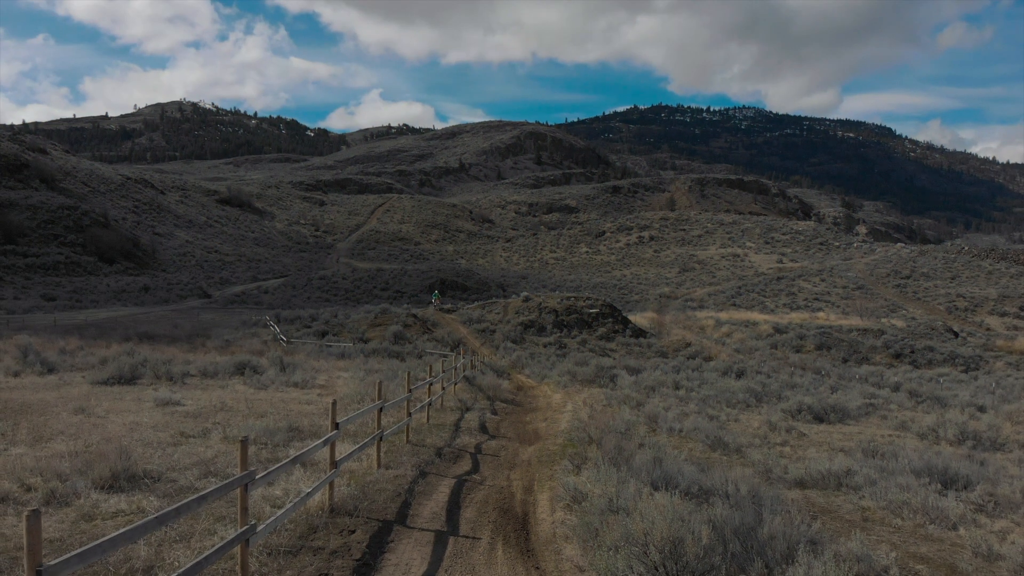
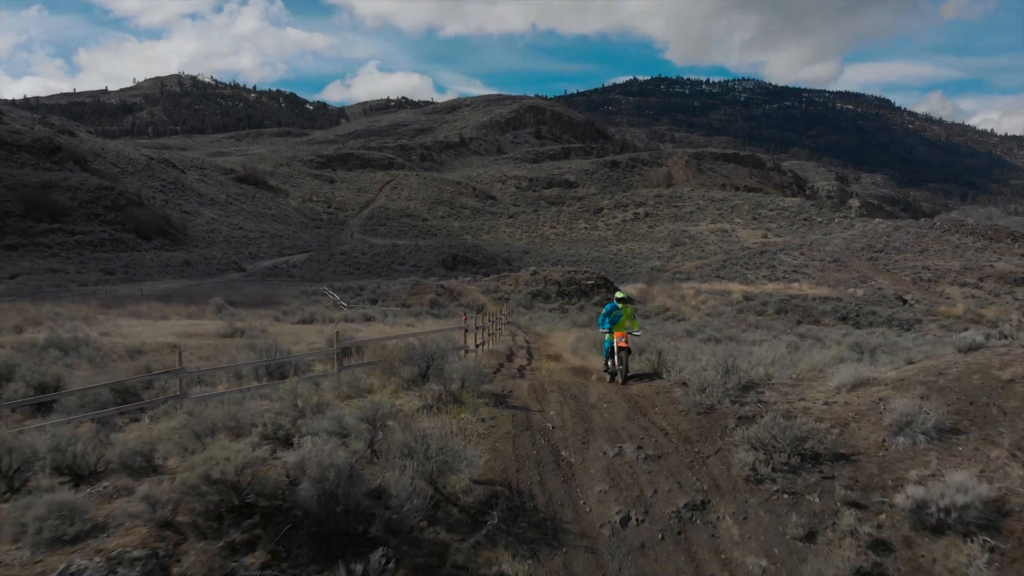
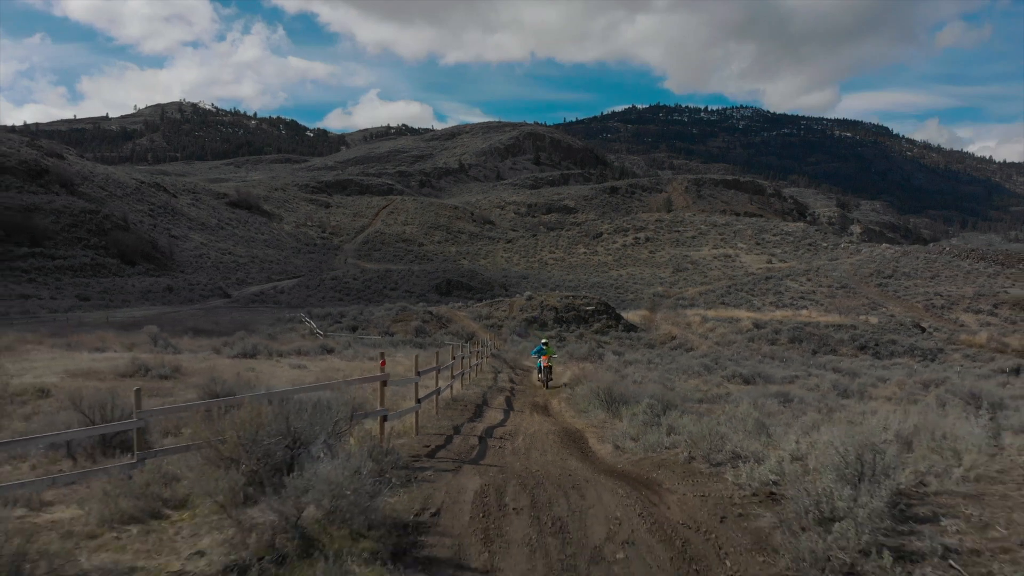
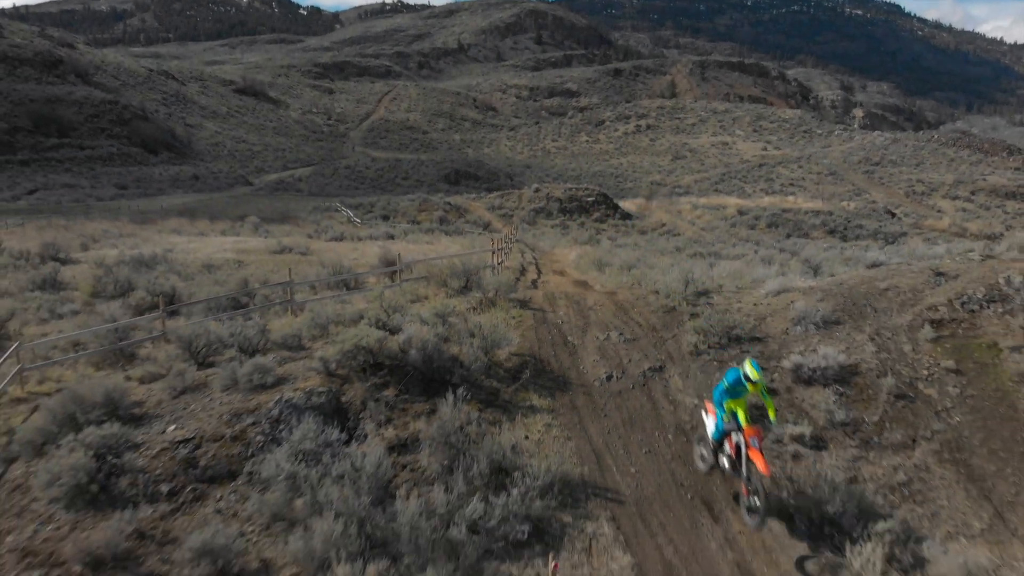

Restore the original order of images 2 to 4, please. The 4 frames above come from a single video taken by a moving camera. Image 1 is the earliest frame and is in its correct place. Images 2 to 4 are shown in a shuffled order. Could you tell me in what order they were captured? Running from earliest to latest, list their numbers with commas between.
3, 2, 4
